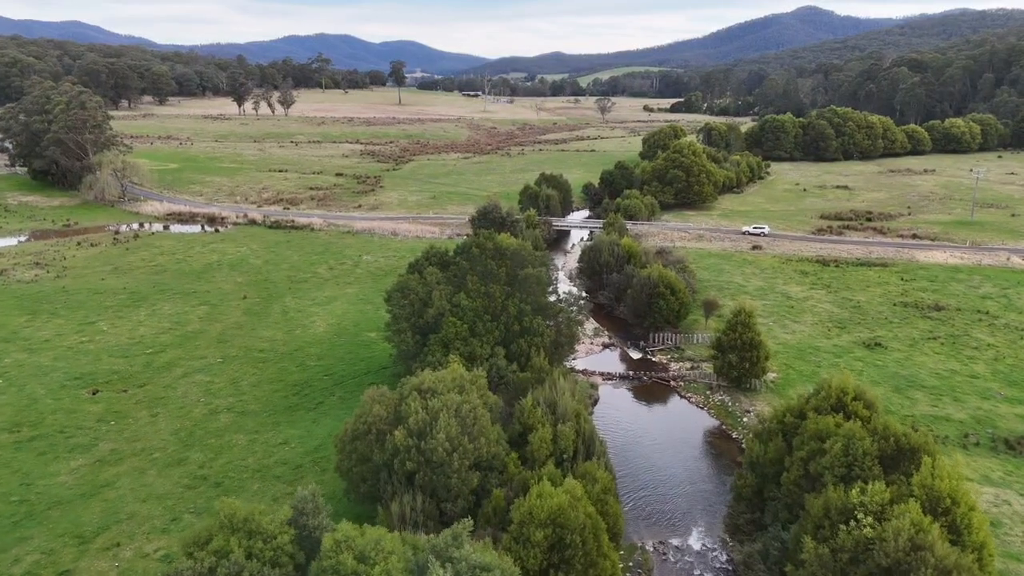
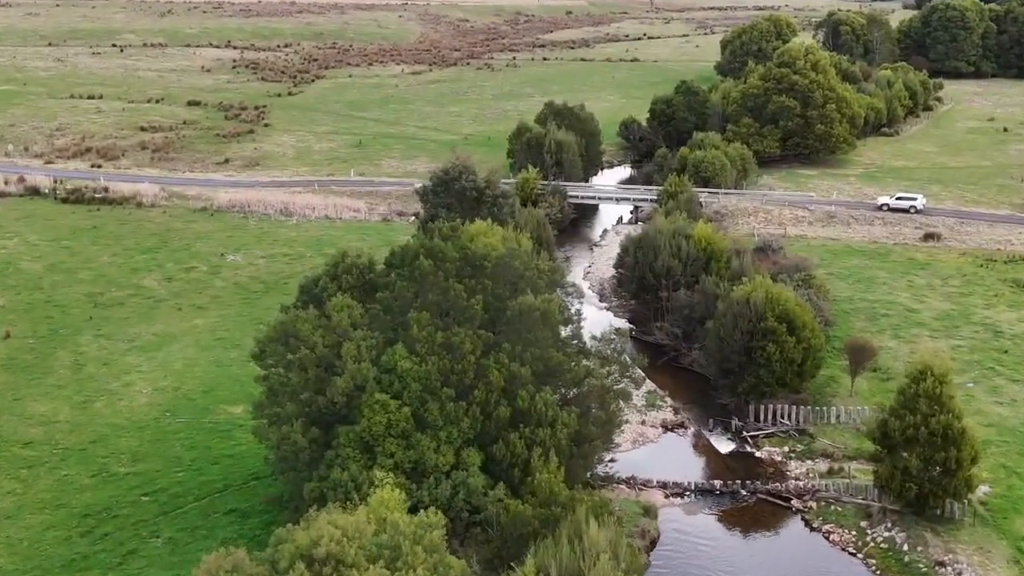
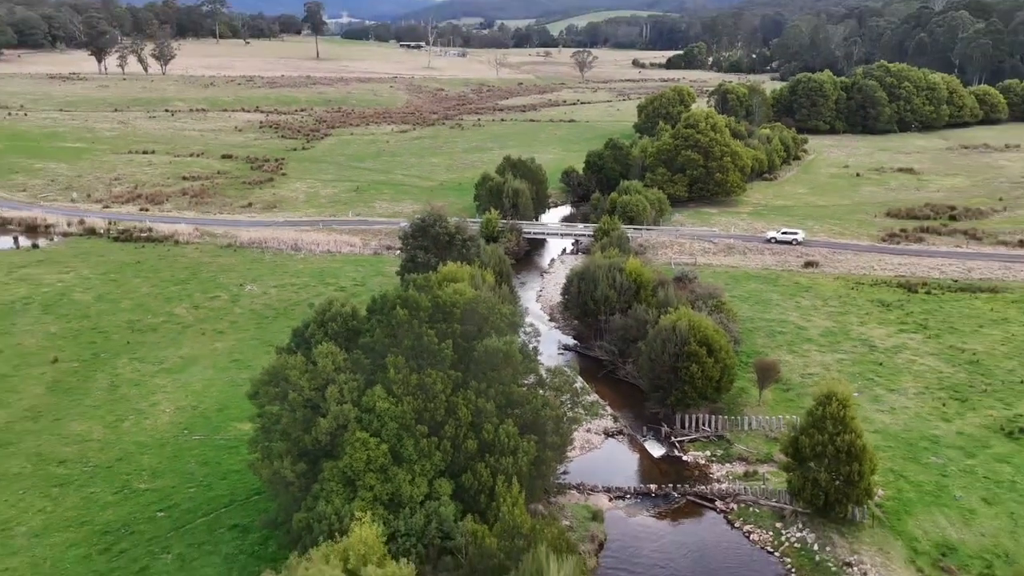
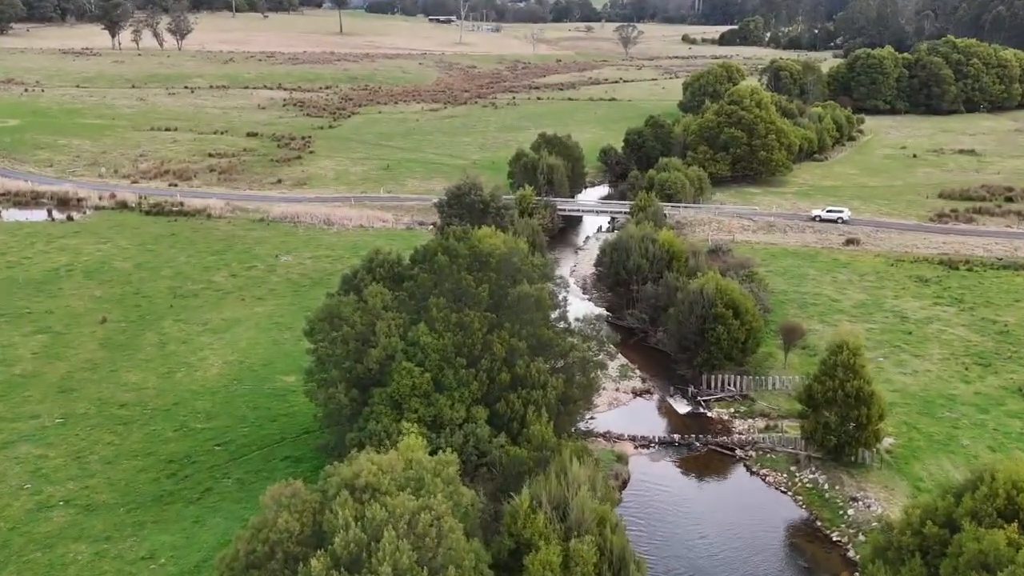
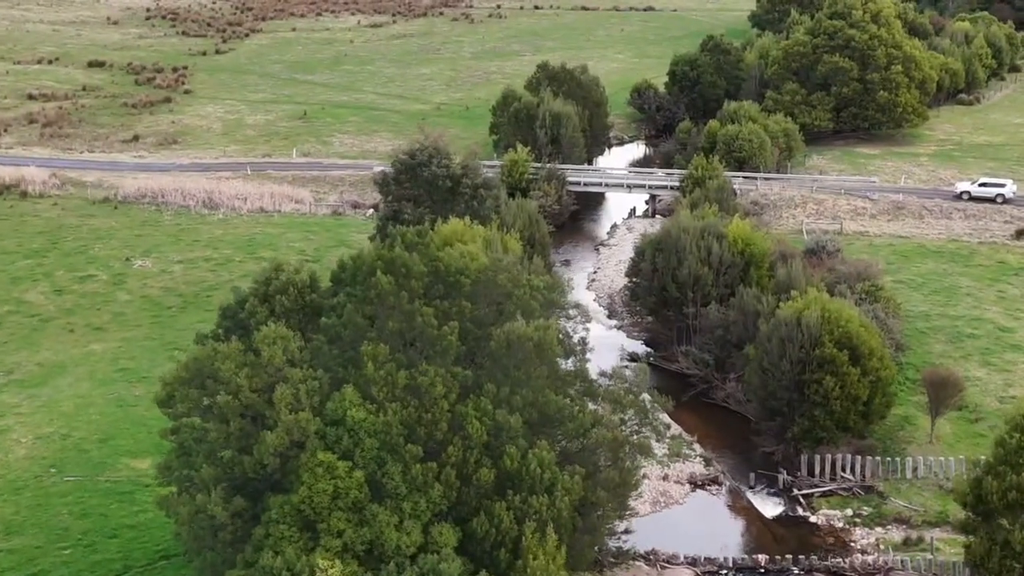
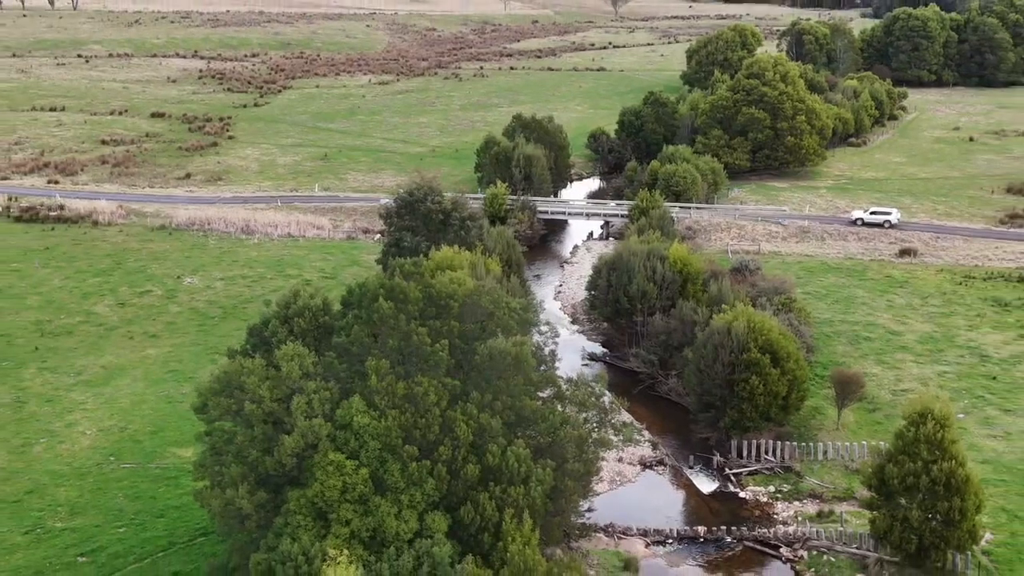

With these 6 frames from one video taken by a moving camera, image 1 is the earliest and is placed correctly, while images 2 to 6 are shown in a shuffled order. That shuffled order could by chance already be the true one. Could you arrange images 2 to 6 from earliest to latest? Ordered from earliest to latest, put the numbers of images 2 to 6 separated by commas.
4, 2, 5, 6, 3
